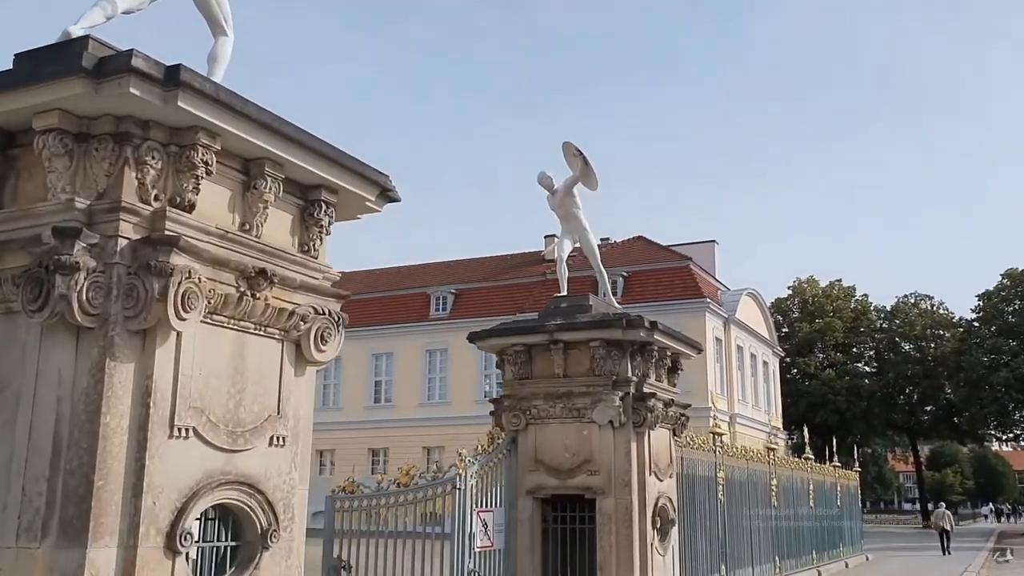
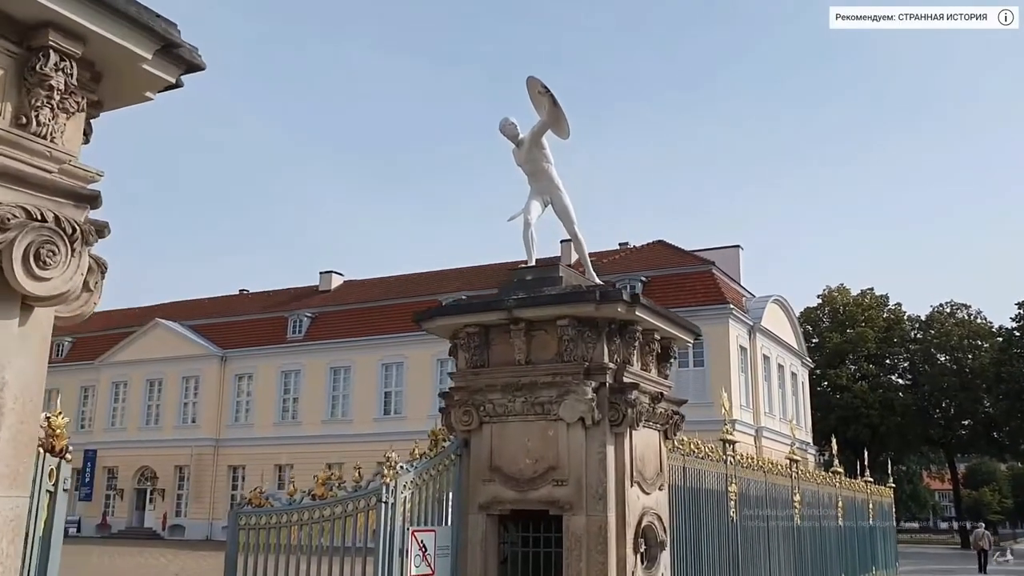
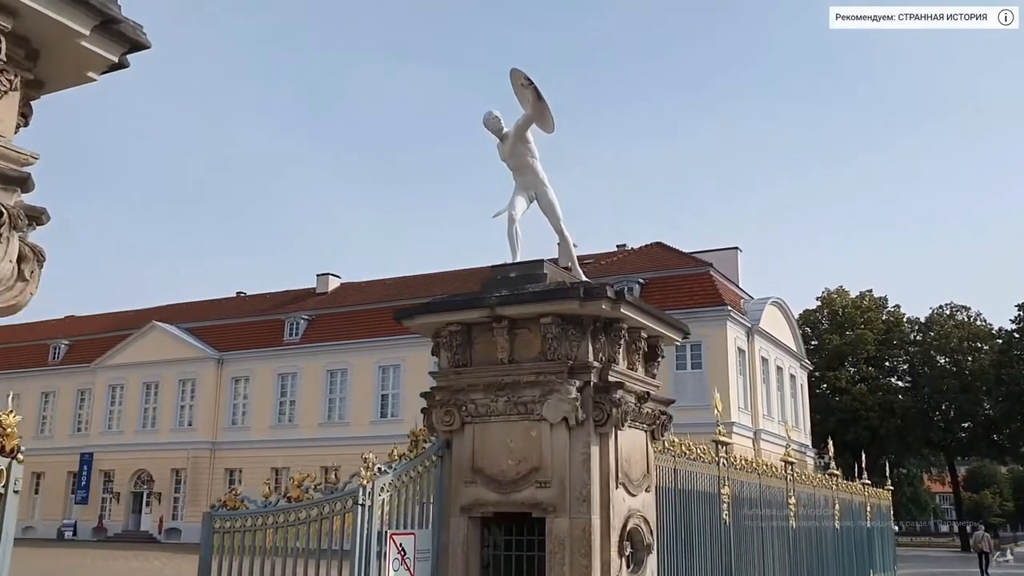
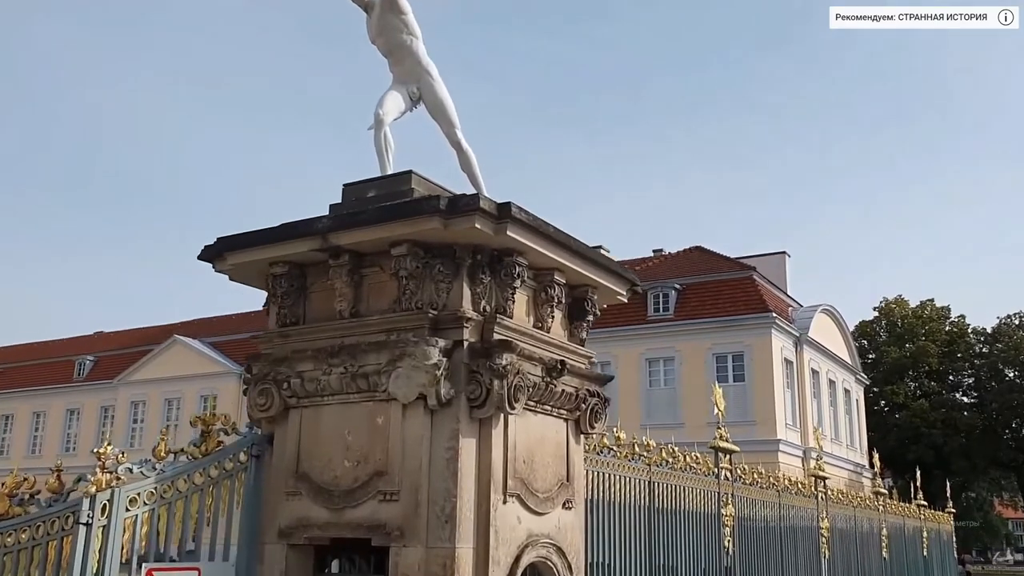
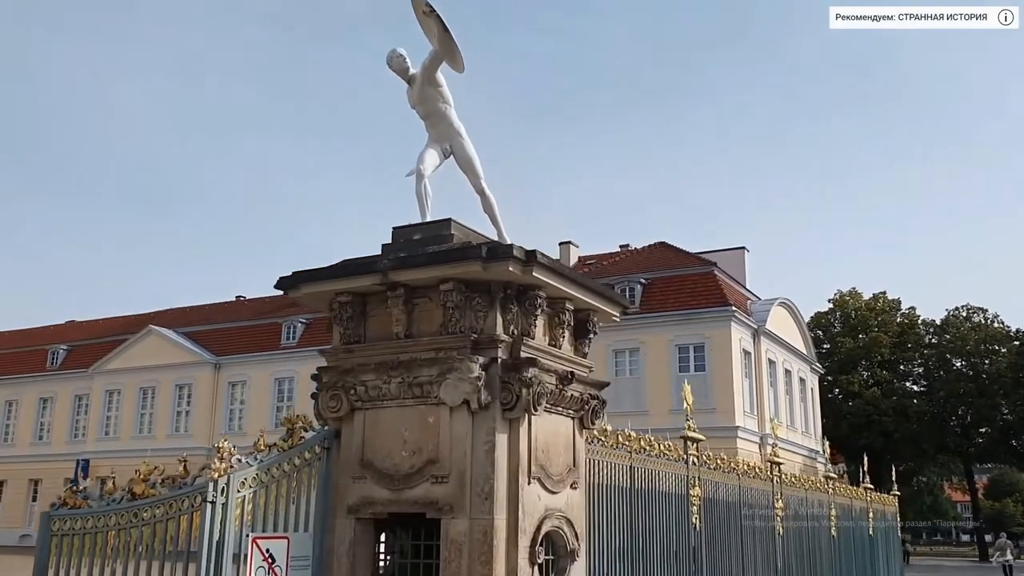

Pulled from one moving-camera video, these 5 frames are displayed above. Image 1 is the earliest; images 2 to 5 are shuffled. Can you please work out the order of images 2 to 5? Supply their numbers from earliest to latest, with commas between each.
2, 3, 5, 4
